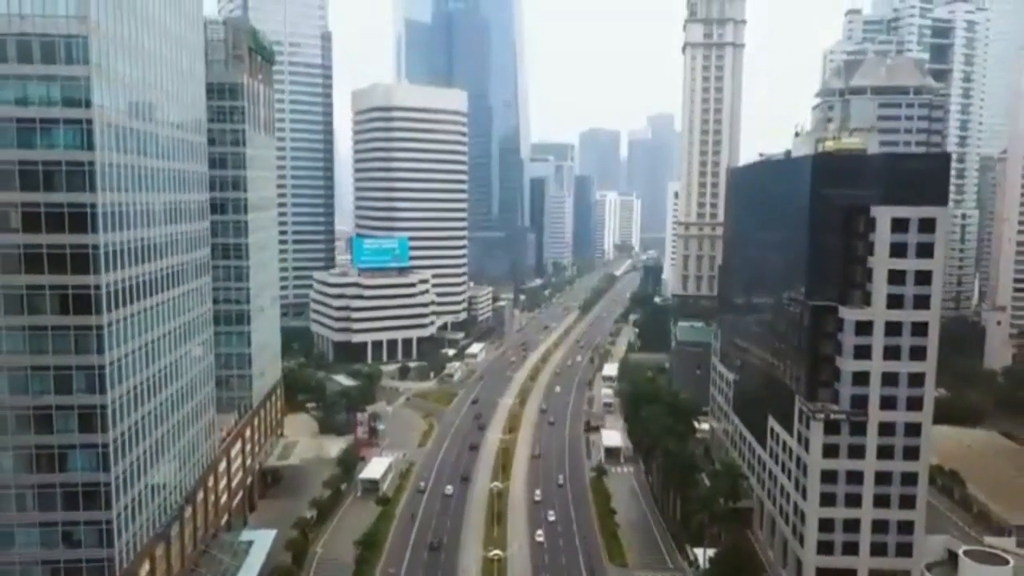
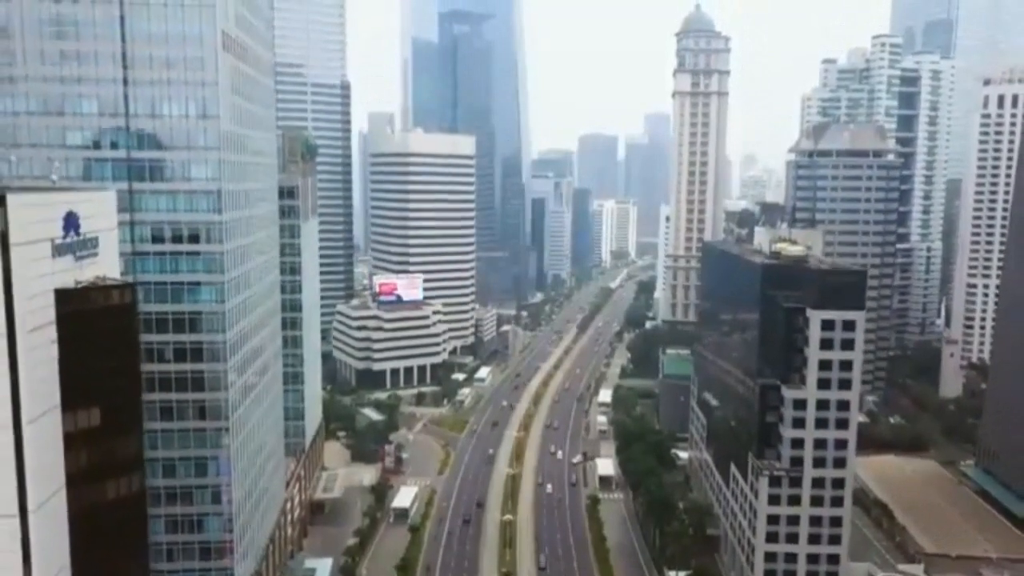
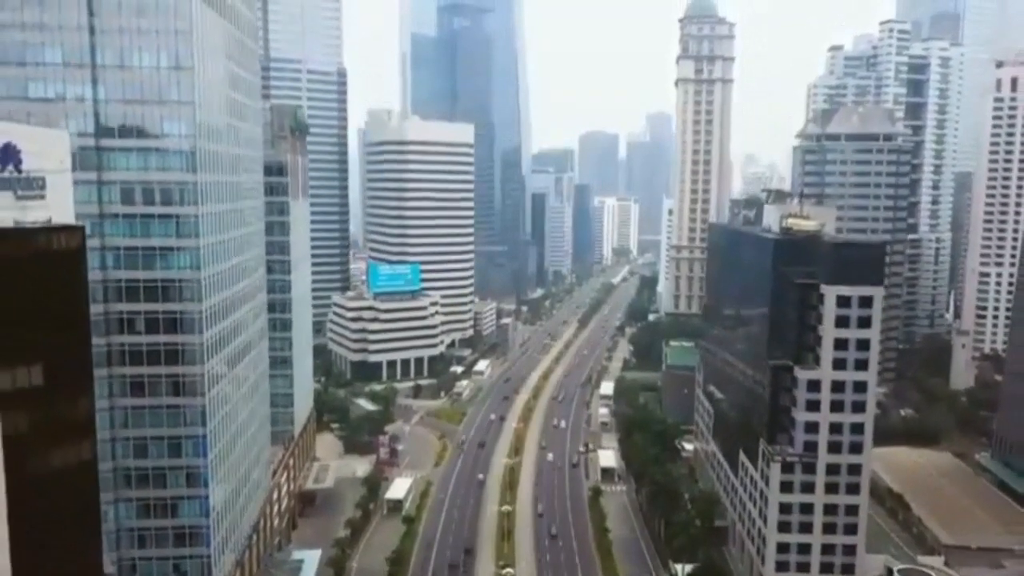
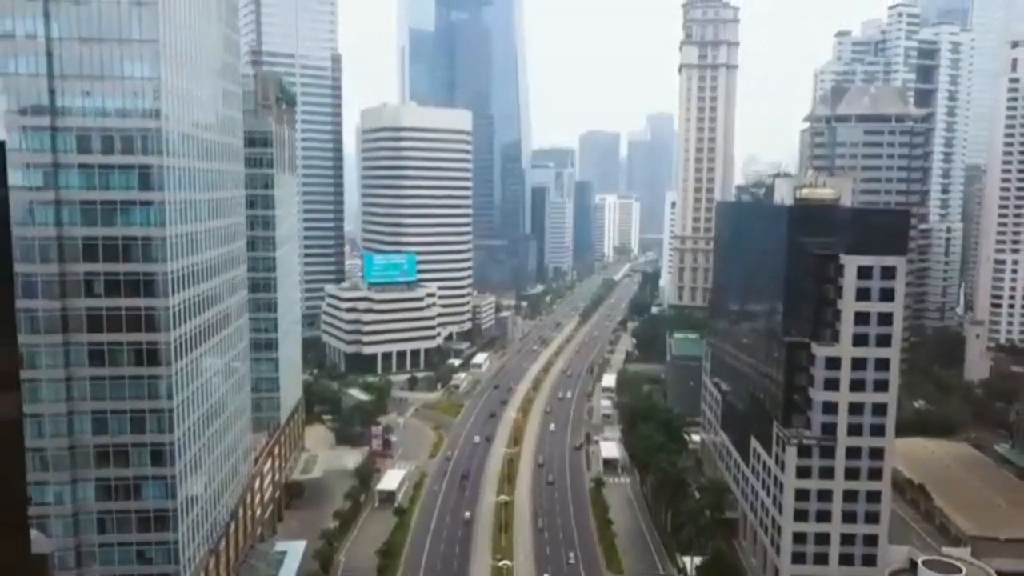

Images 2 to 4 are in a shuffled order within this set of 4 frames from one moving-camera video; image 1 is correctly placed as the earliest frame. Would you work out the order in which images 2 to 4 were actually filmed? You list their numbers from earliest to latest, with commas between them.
4, 3, 2
